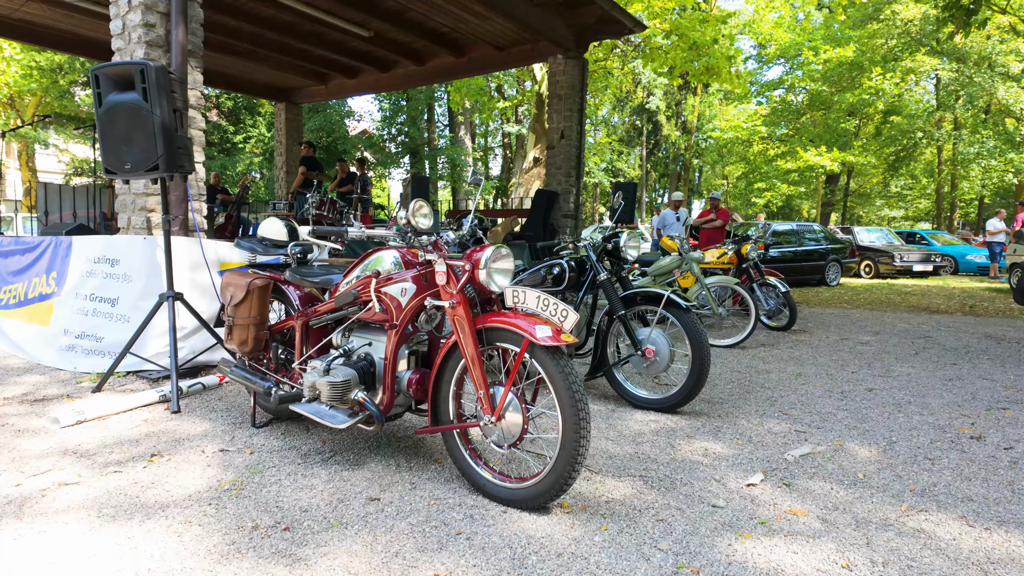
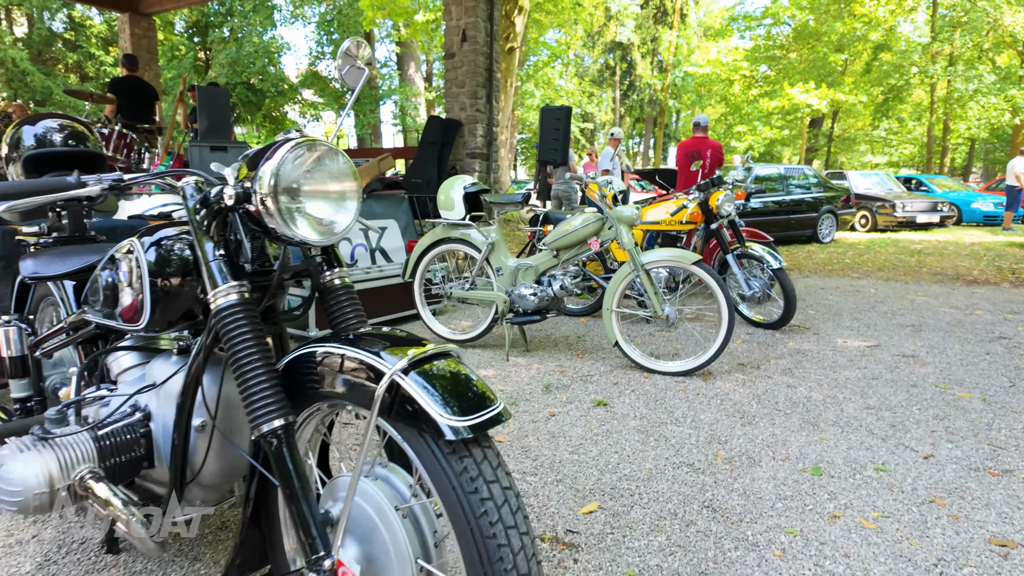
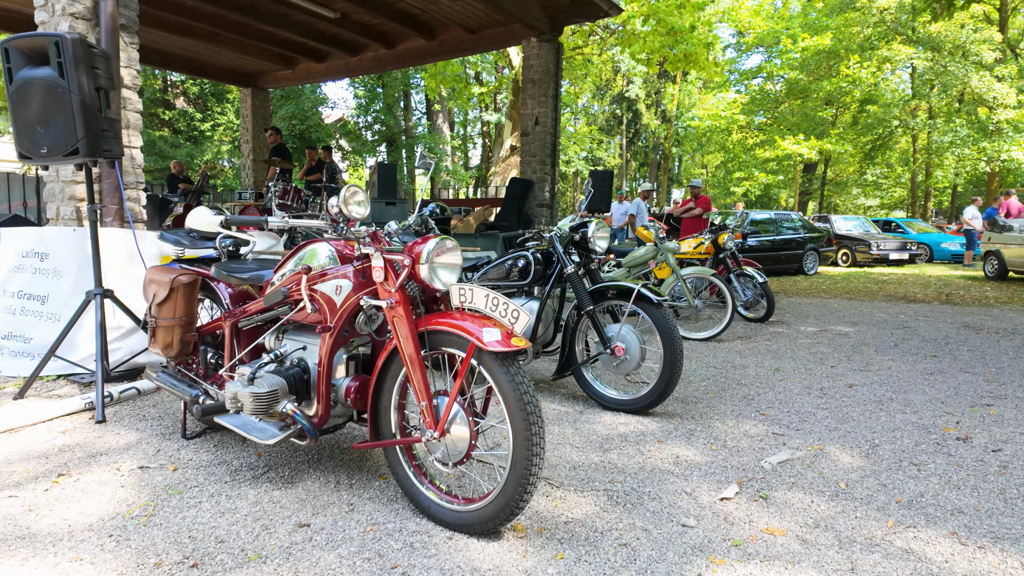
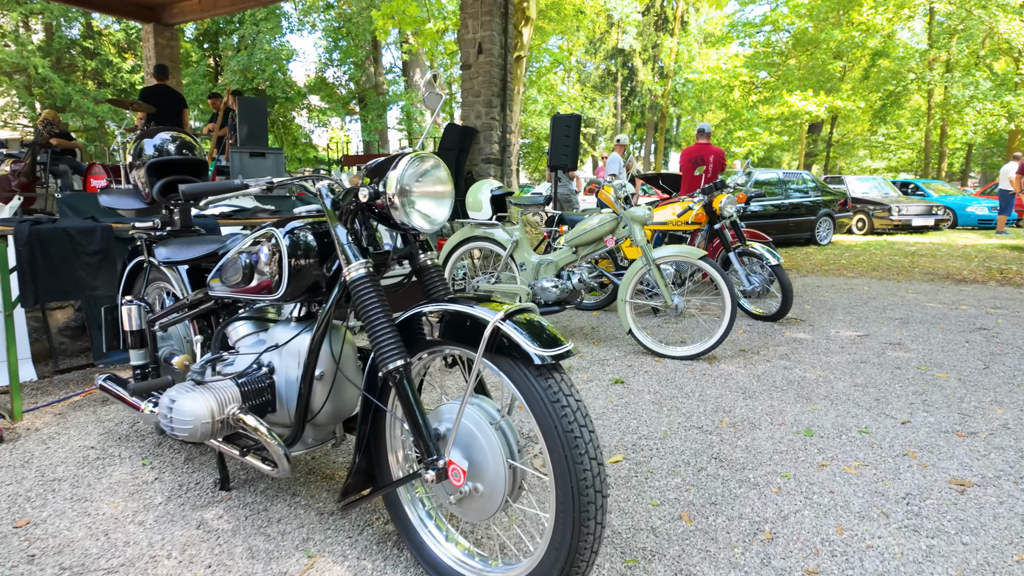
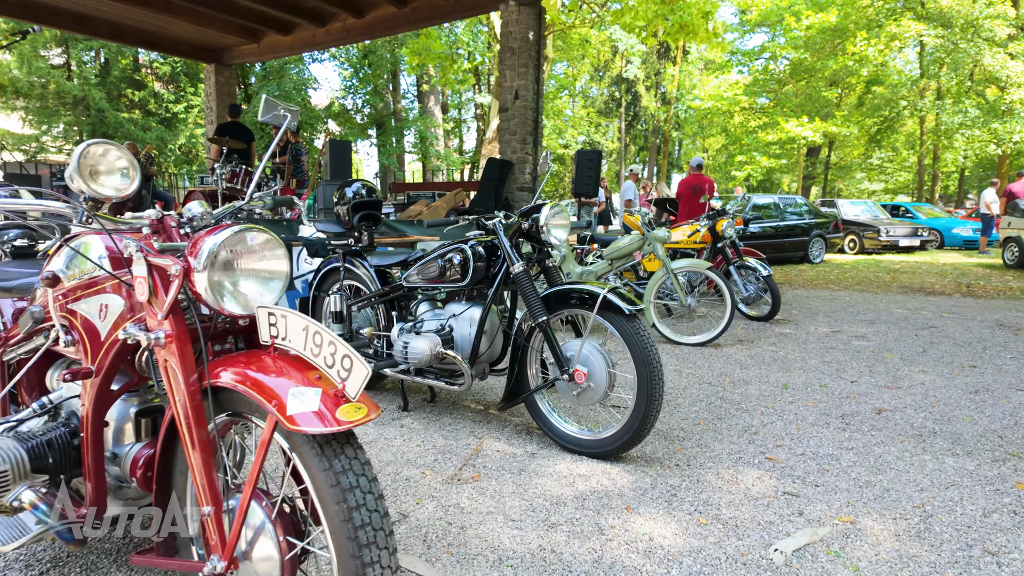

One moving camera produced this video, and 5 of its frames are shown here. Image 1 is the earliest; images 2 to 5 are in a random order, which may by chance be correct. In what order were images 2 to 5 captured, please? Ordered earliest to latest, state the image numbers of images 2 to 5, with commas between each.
3, 5, 4, 2
